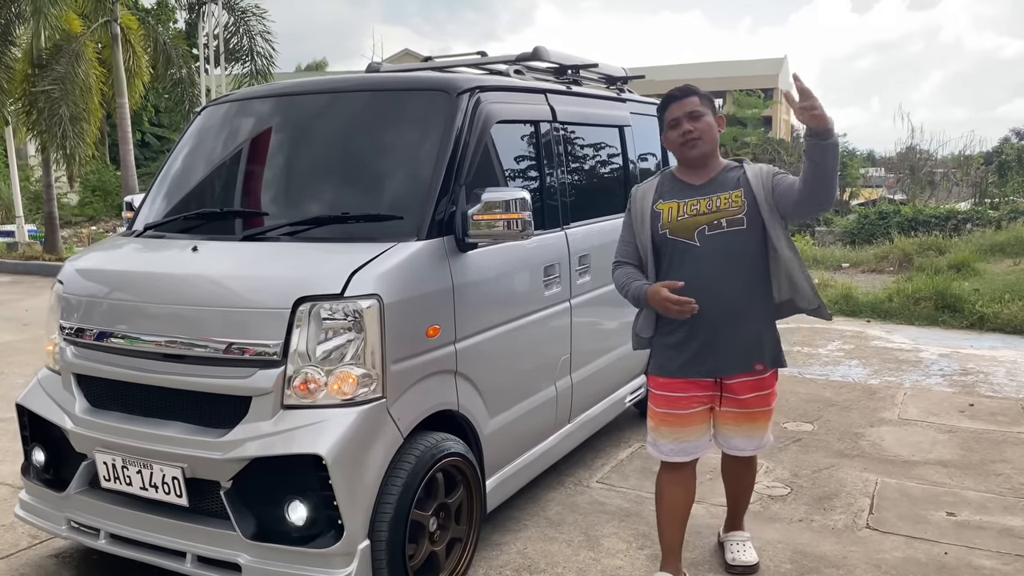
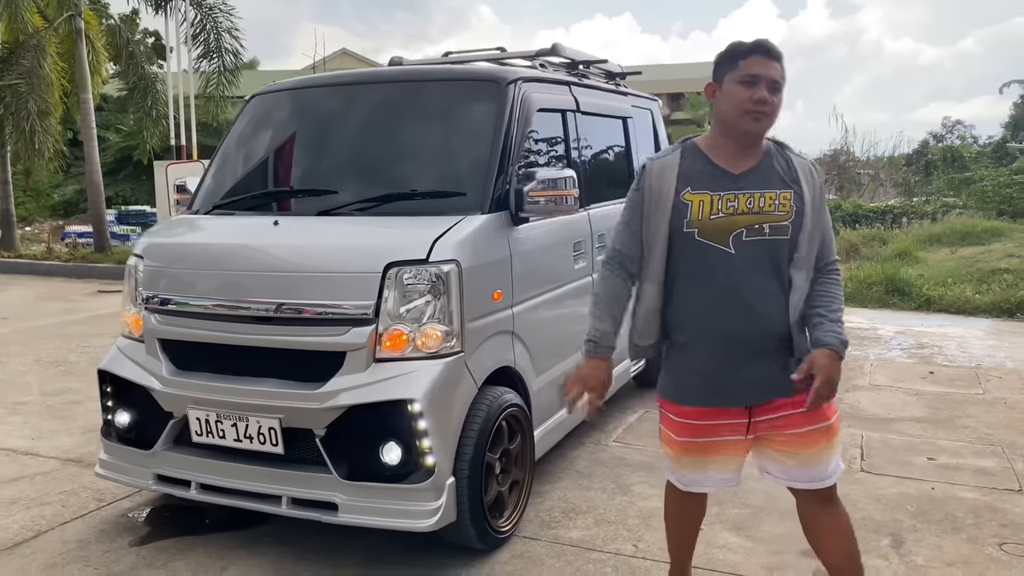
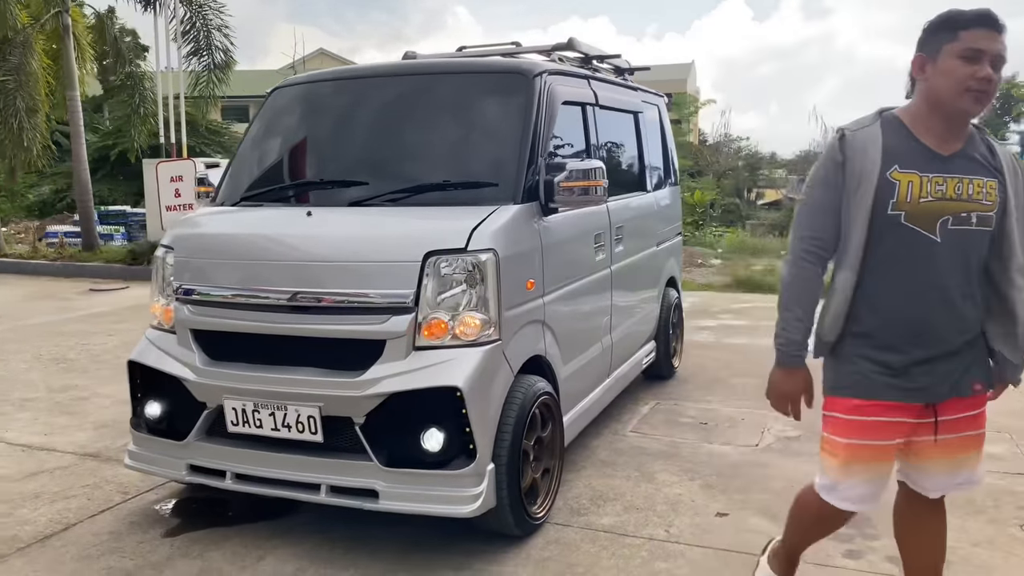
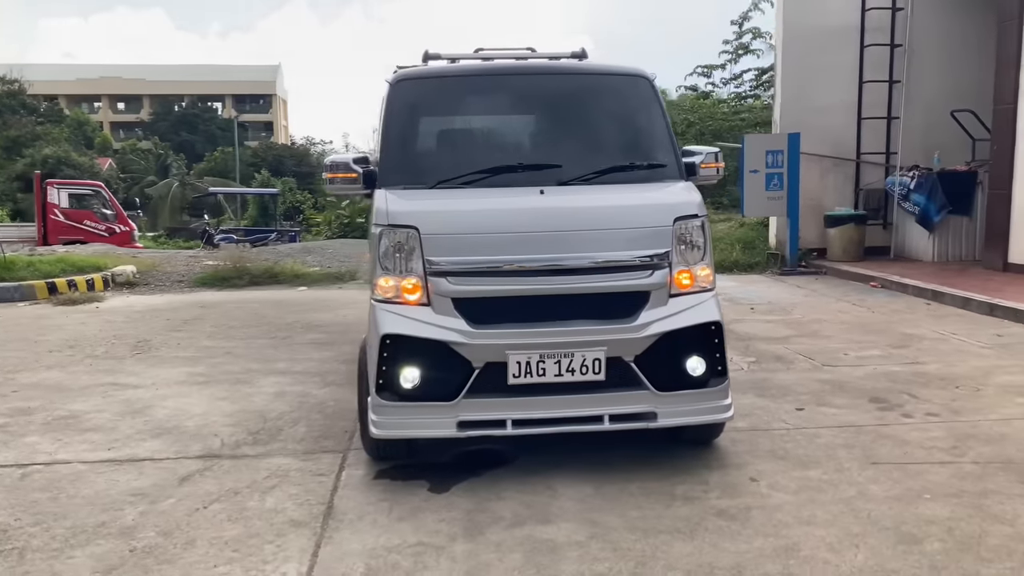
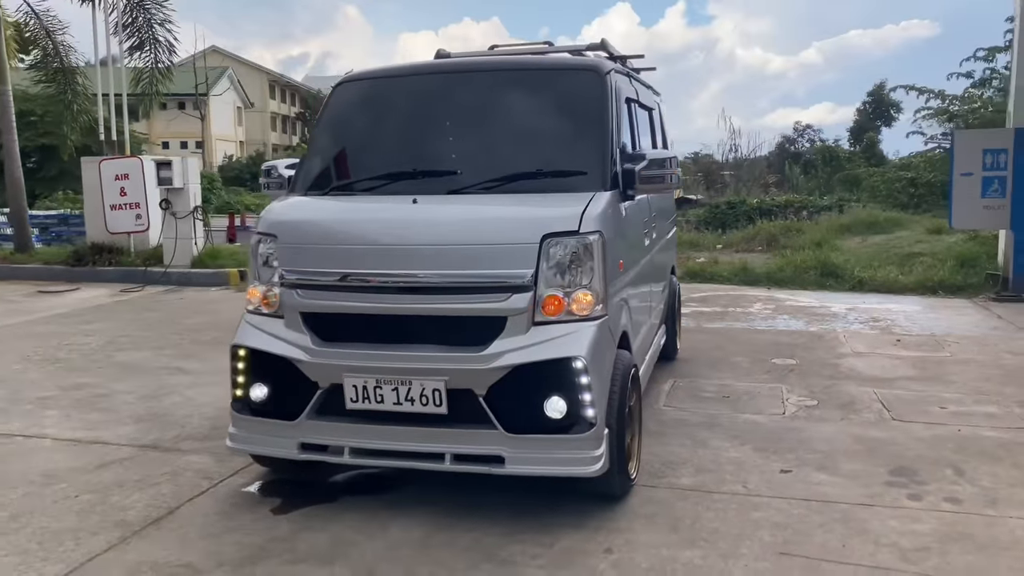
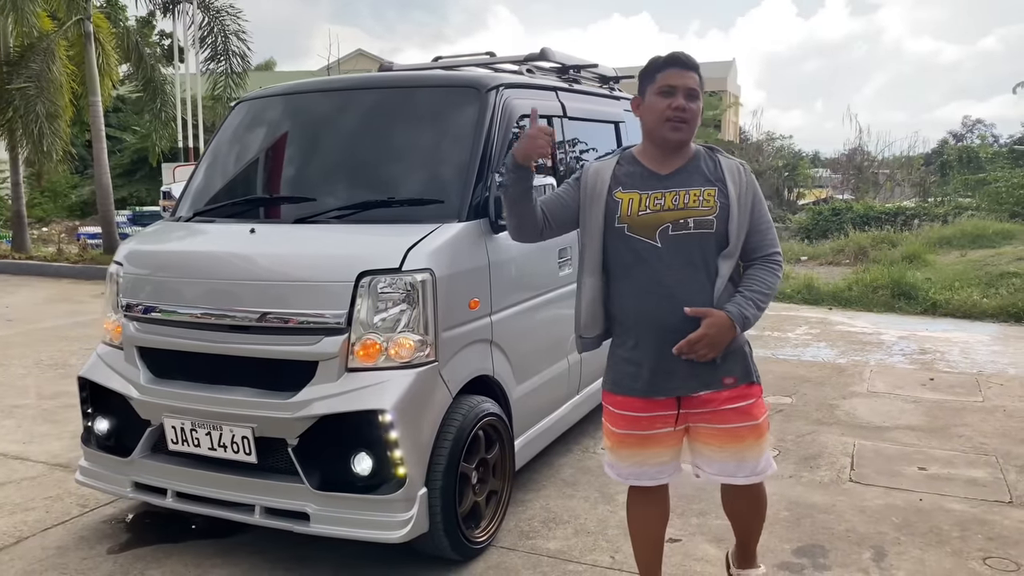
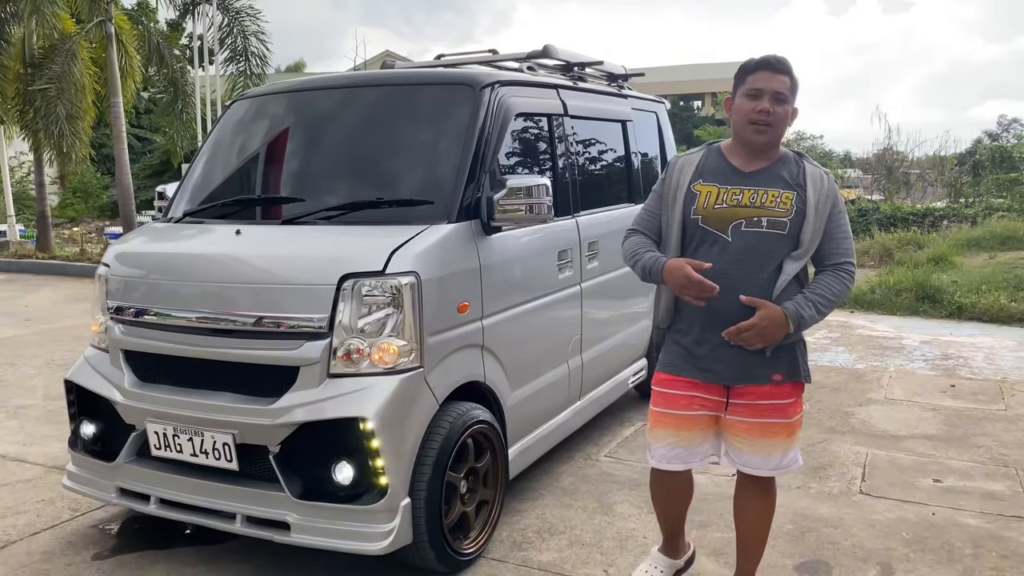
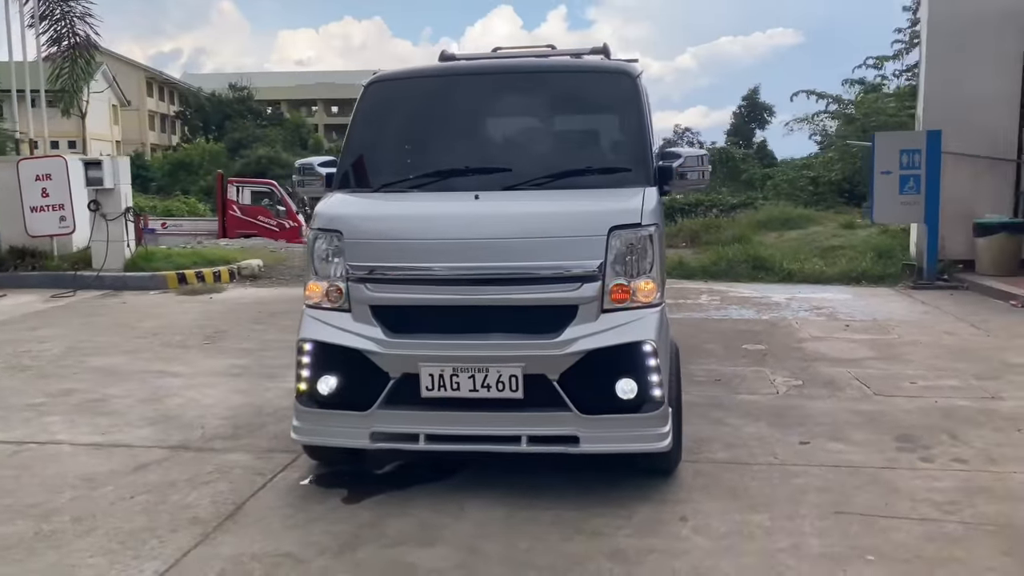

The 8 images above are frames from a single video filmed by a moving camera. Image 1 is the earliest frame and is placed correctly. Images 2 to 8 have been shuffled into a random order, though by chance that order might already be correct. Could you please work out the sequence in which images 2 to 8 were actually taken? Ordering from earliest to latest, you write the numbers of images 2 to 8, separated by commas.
7, 6, 2, 3, 5, 8, 4
